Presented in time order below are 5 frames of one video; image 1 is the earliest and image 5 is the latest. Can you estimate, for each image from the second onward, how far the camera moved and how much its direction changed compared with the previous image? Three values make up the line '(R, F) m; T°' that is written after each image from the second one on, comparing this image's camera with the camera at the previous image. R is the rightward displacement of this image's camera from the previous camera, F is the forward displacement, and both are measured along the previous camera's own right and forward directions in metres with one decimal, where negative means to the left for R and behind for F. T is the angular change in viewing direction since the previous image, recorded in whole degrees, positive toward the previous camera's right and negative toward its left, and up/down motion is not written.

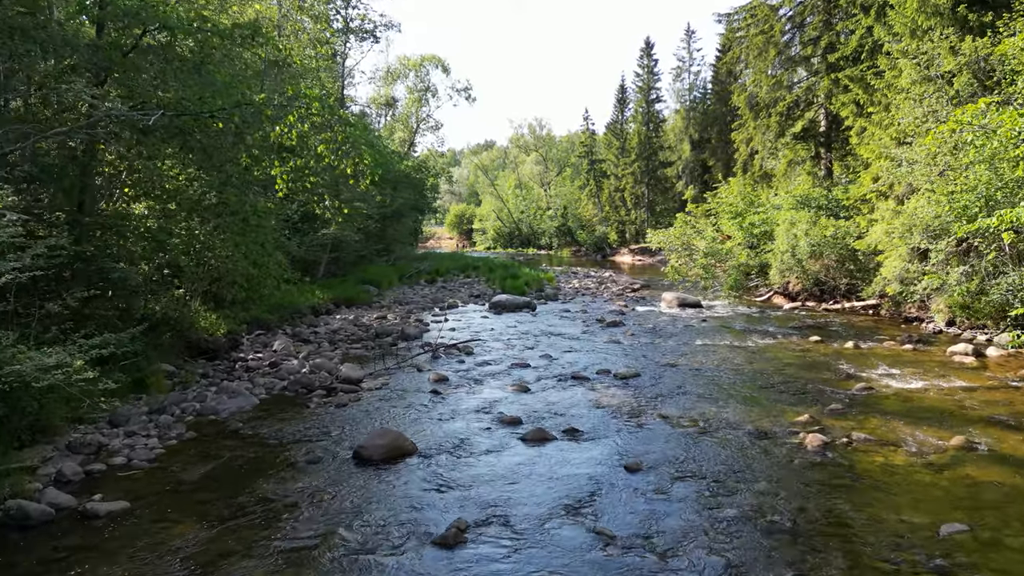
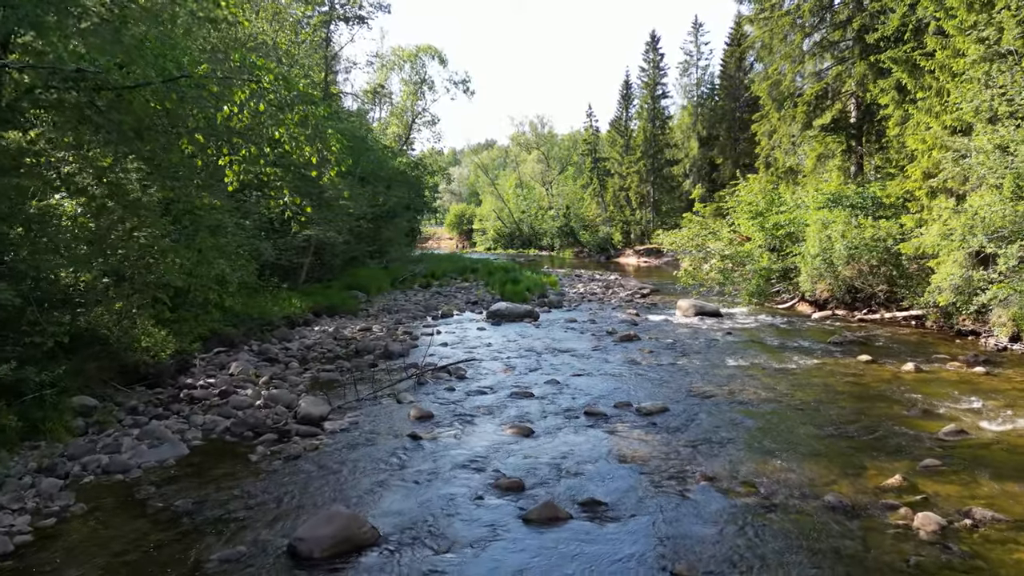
(0.0, +1.6) m; 0°
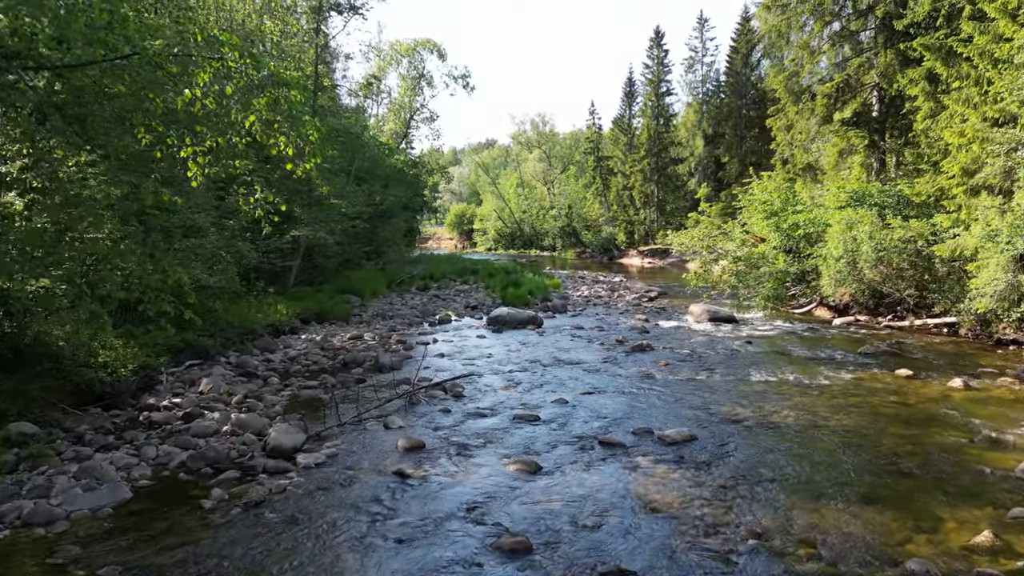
(0.0, +0.9) m; 0°
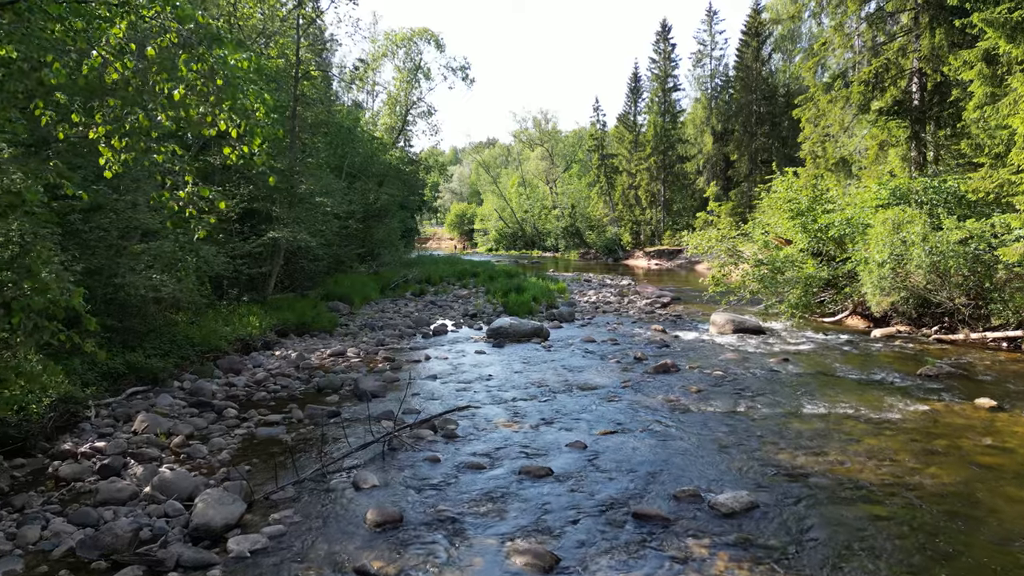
(0.0, +1.5) m; 0°
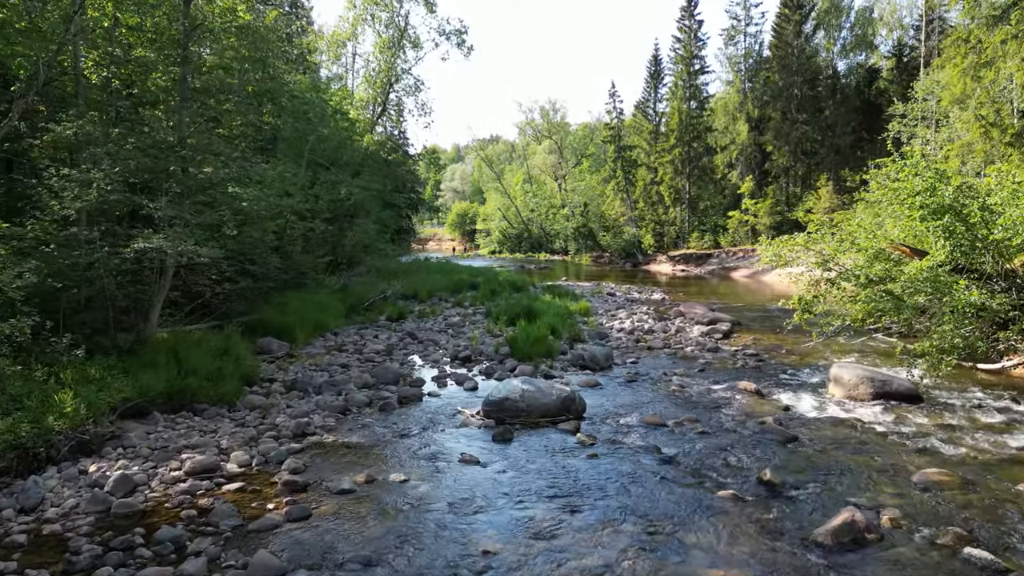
(-0.1, +4.8) m; 0°
